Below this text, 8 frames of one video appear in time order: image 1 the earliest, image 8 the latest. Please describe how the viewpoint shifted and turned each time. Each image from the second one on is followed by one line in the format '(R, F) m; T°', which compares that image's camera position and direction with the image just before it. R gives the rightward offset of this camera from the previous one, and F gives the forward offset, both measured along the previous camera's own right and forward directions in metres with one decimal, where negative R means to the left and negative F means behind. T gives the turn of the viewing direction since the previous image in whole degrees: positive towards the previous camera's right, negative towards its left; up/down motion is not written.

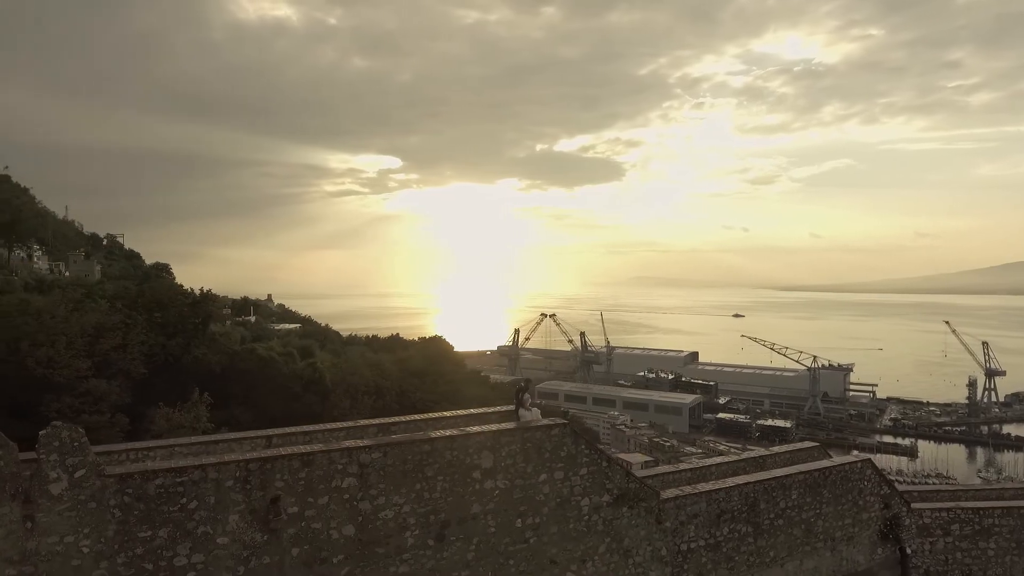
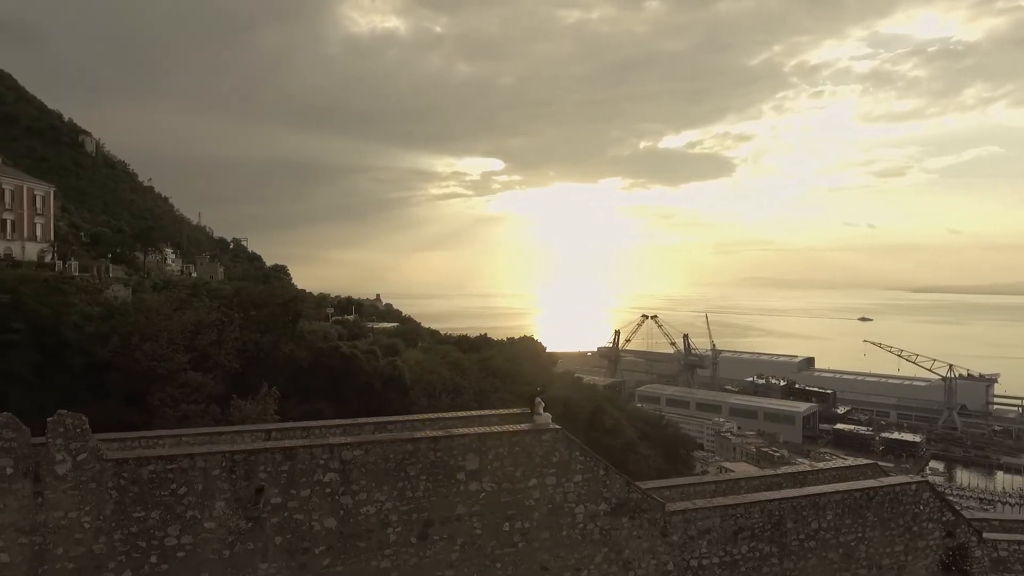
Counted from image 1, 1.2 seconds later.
(+1.0, +0.1) m; -9°
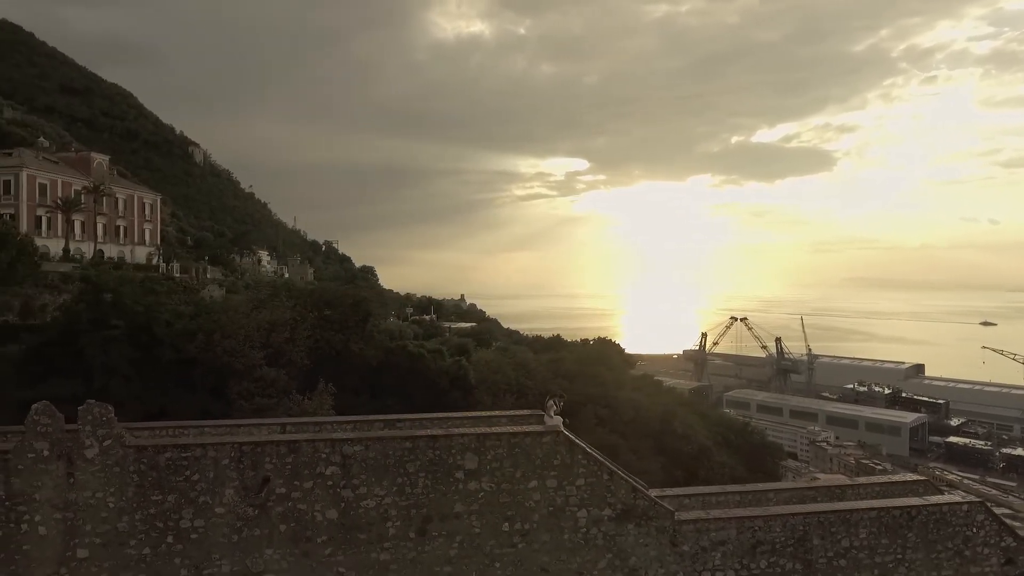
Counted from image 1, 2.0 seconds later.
(+0.7, 0.0) m; -8°
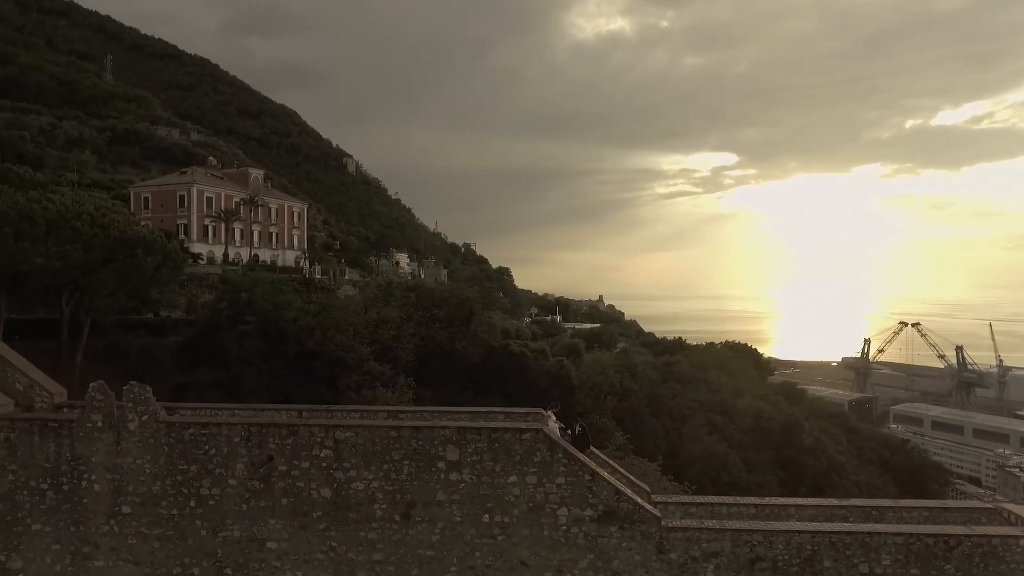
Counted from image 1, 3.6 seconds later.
(+1.5, 0.0) m; -12°
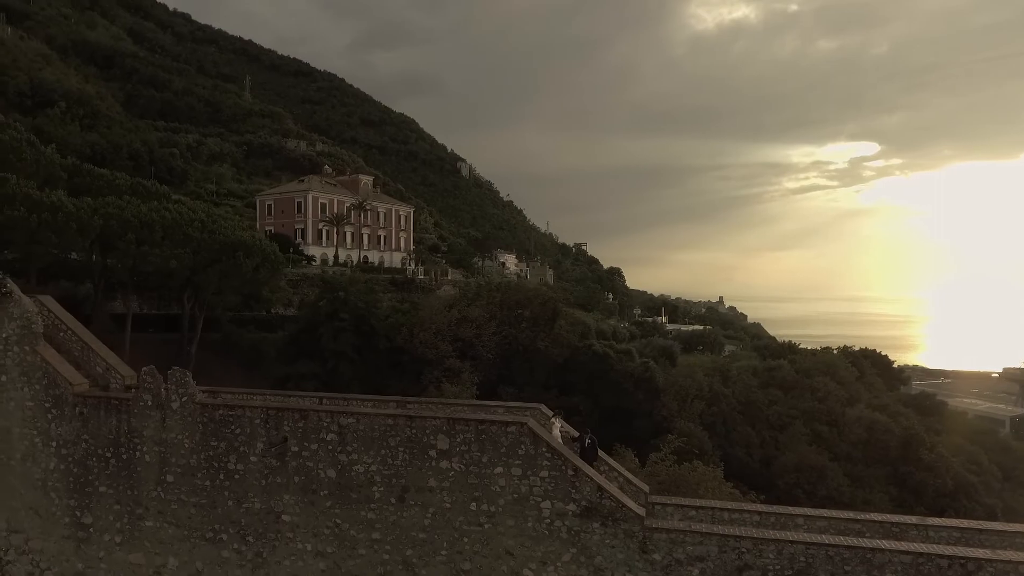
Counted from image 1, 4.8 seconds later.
(+1.2, -0.1) m; -10°
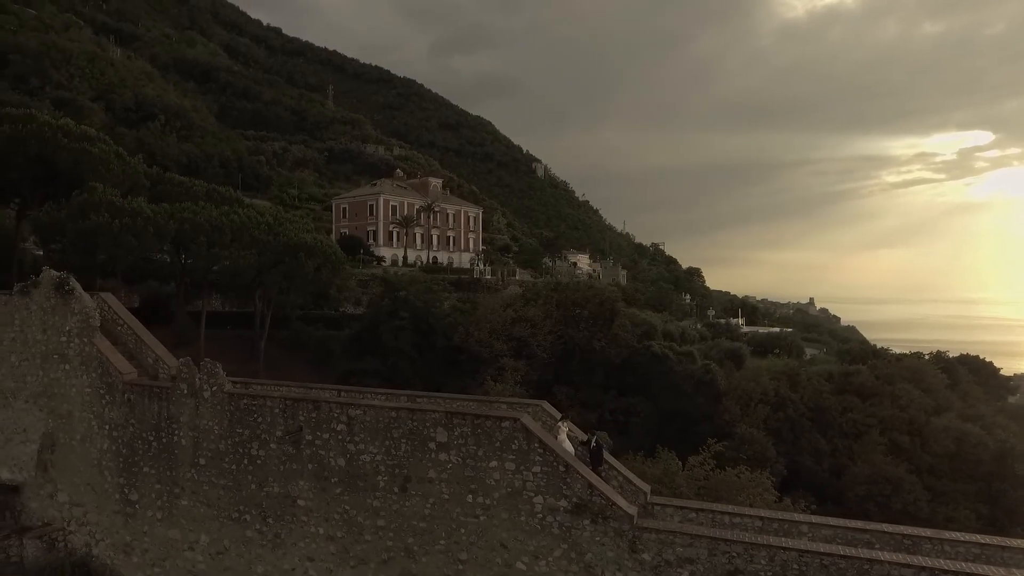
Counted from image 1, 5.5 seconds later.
(+0.8, -0.1) m; -7°
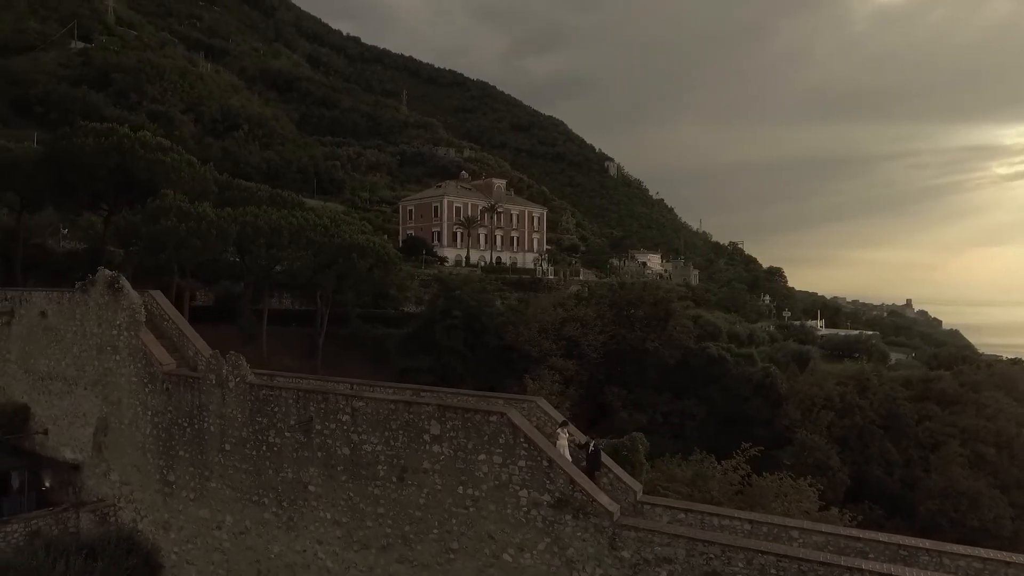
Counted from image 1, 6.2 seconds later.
(+0.9, -0.1) m; -7°
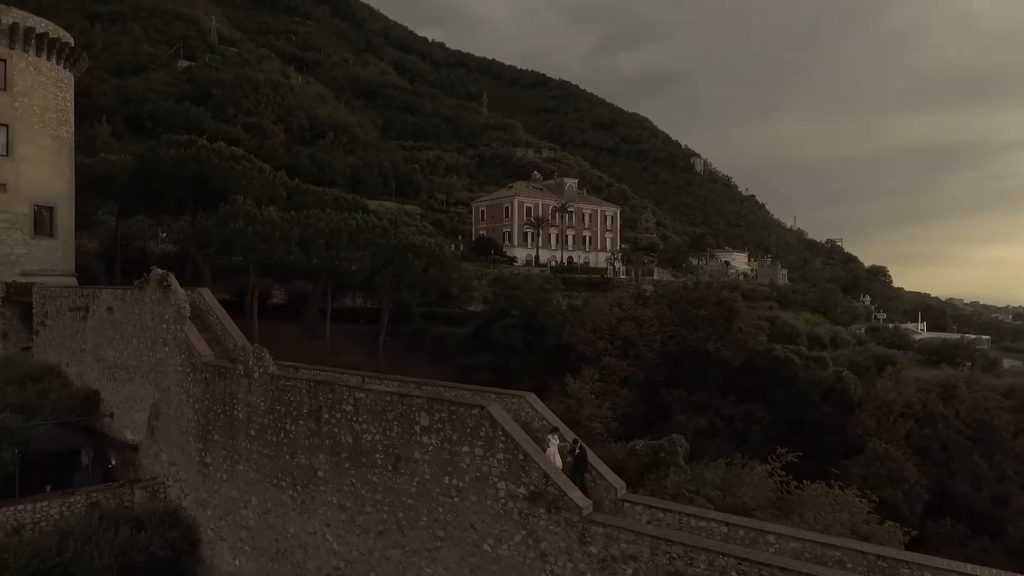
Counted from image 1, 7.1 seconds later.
(+1.1, -0.1) m; -8°
